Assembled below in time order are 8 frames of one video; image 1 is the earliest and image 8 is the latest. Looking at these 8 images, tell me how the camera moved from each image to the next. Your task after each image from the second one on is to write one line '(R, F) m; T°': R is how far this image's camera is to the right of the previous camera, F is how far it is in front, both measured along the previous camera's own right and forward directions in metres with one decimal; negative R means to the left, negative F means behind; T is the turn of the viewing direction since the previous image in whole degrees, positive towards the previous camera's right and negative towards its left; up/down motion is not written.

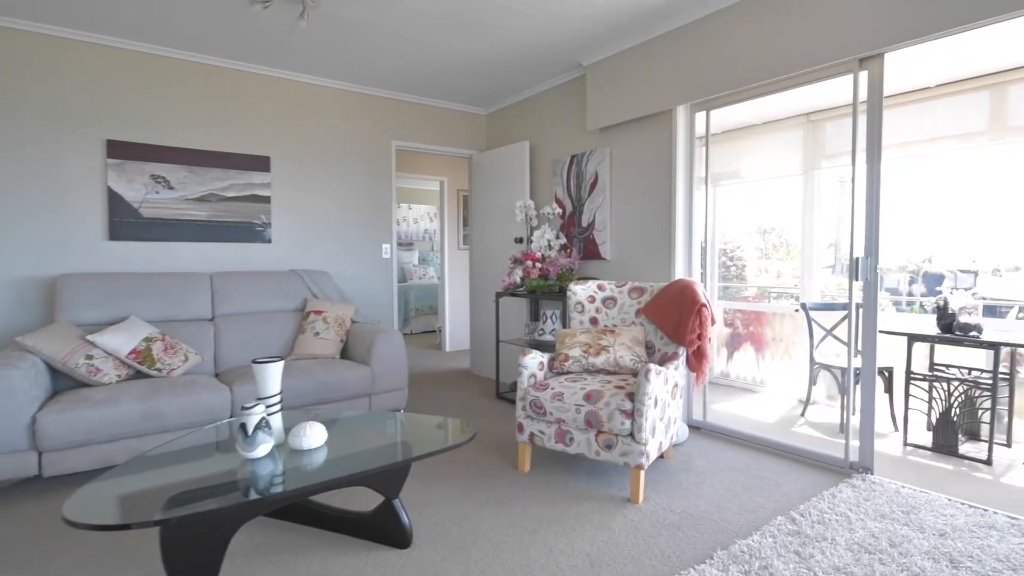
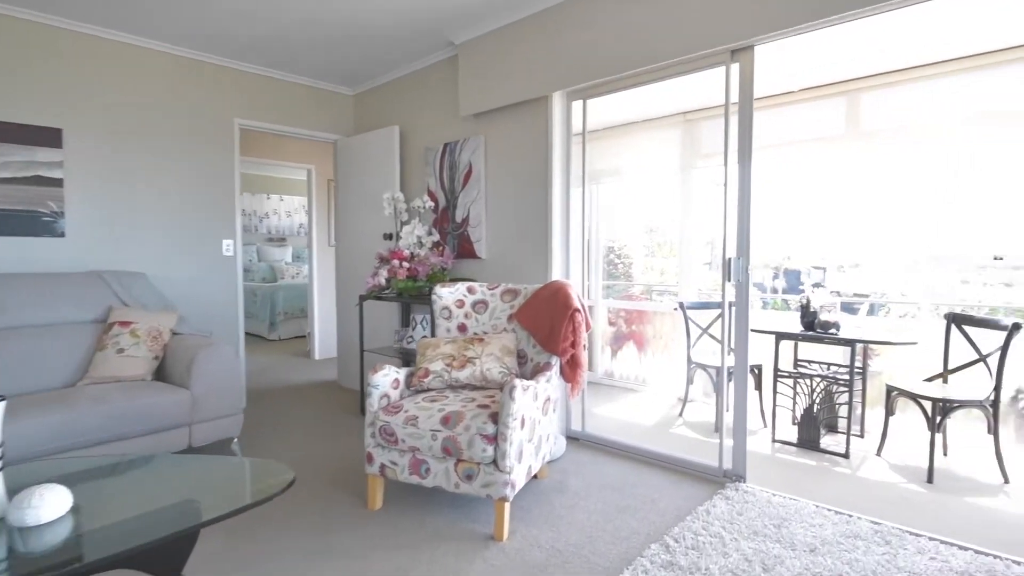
(+0.2, +0.3) m; +11°
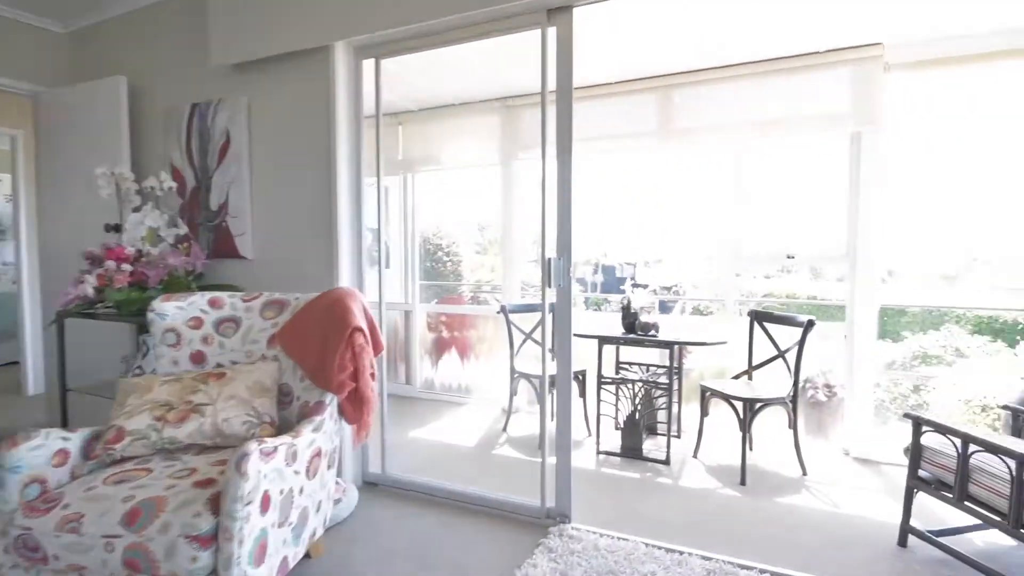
(+0.2, +0.5) m; +17°
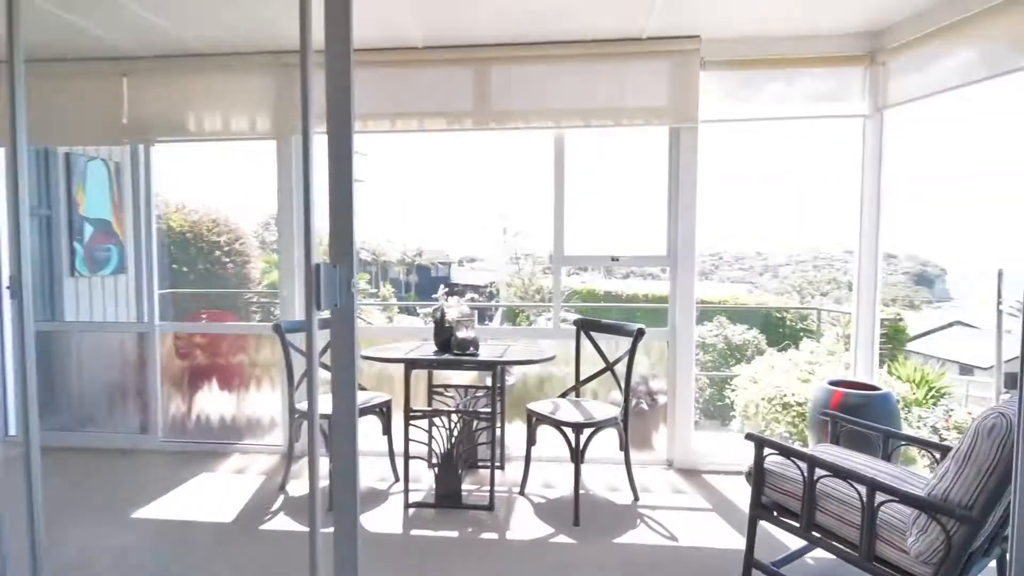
(+0.1, +0.5) m; +20°
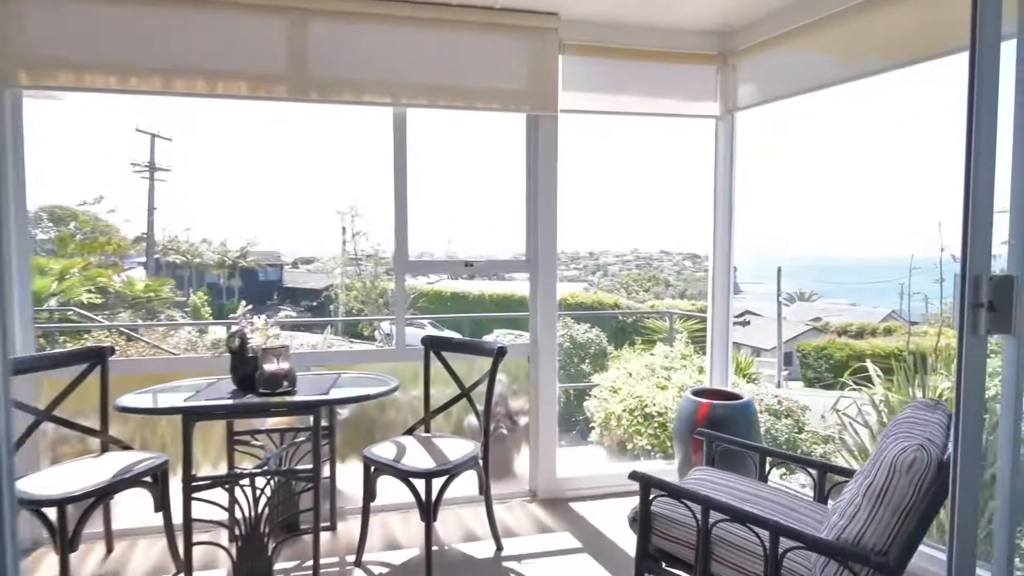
(0.0, +0.4) m; +16°
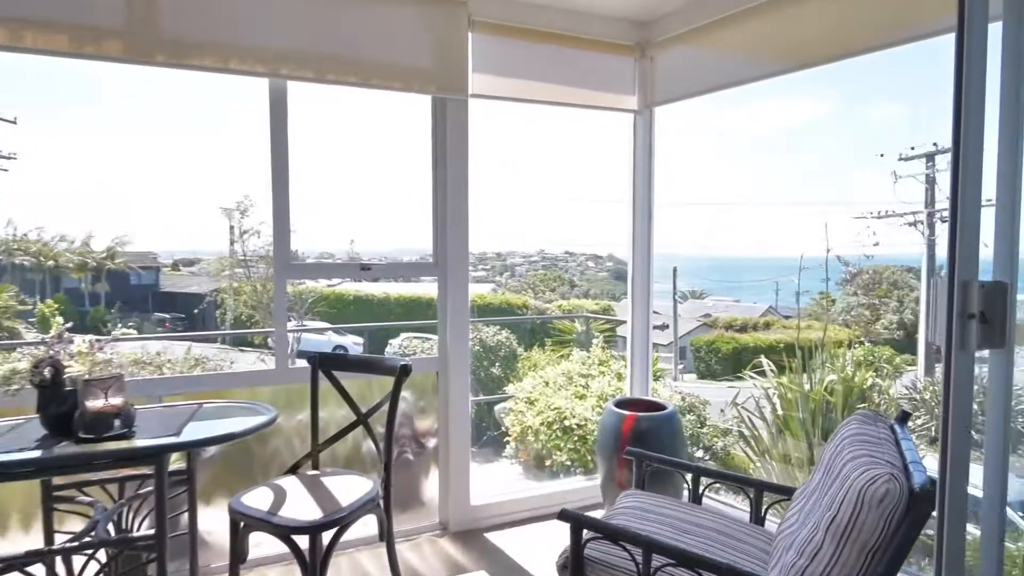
(0.0, +0.3) m; +10°
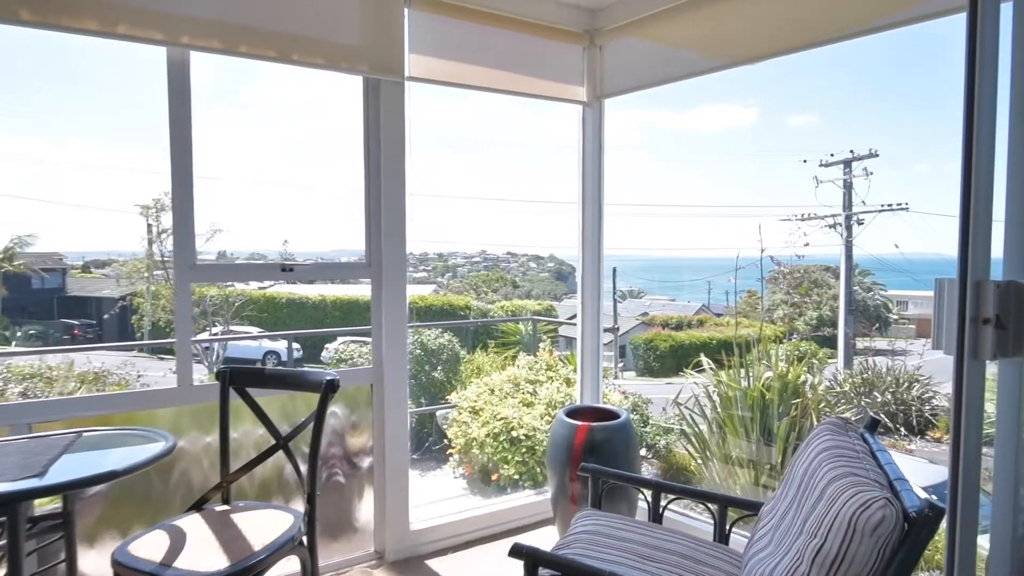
(0.0, +0.2) m; +6°
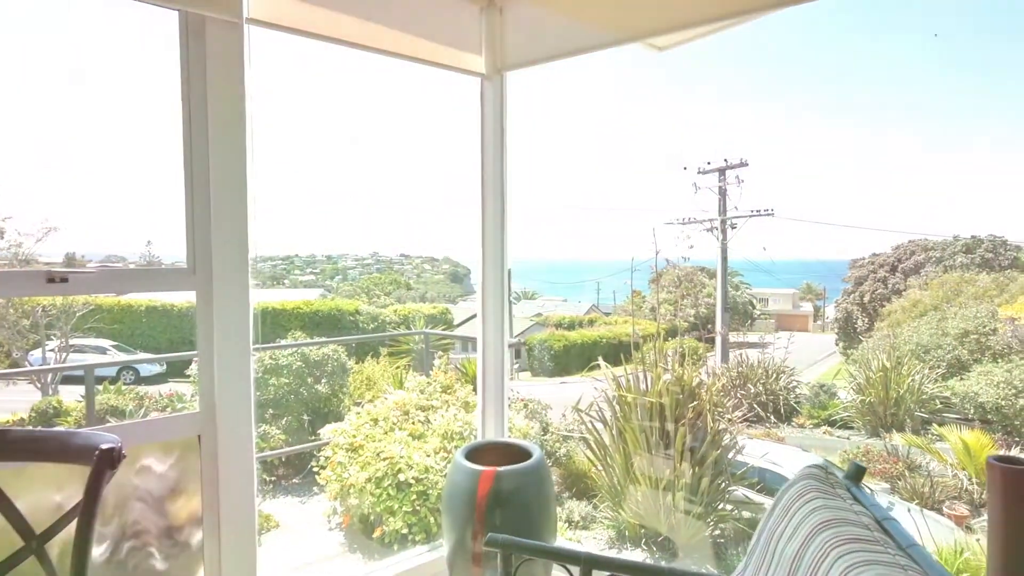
(0.0, +0.4) m; +11°
